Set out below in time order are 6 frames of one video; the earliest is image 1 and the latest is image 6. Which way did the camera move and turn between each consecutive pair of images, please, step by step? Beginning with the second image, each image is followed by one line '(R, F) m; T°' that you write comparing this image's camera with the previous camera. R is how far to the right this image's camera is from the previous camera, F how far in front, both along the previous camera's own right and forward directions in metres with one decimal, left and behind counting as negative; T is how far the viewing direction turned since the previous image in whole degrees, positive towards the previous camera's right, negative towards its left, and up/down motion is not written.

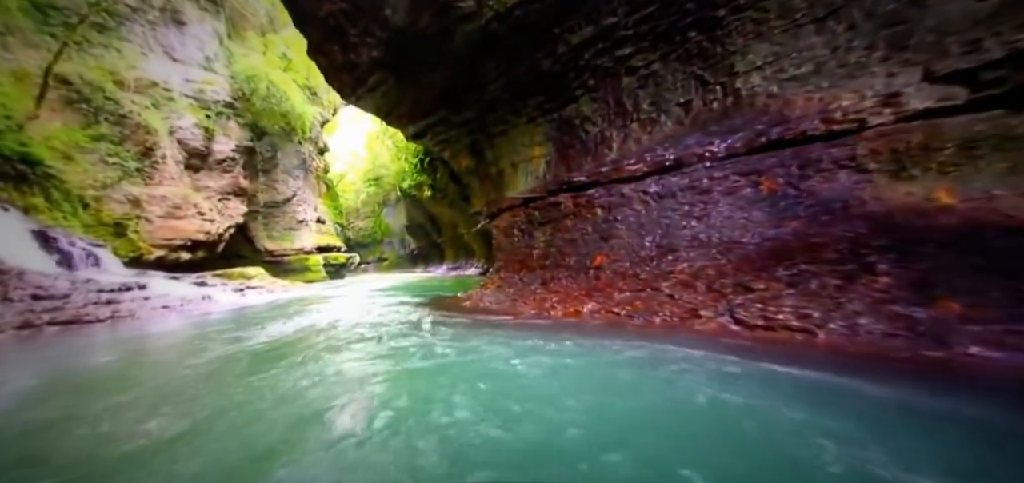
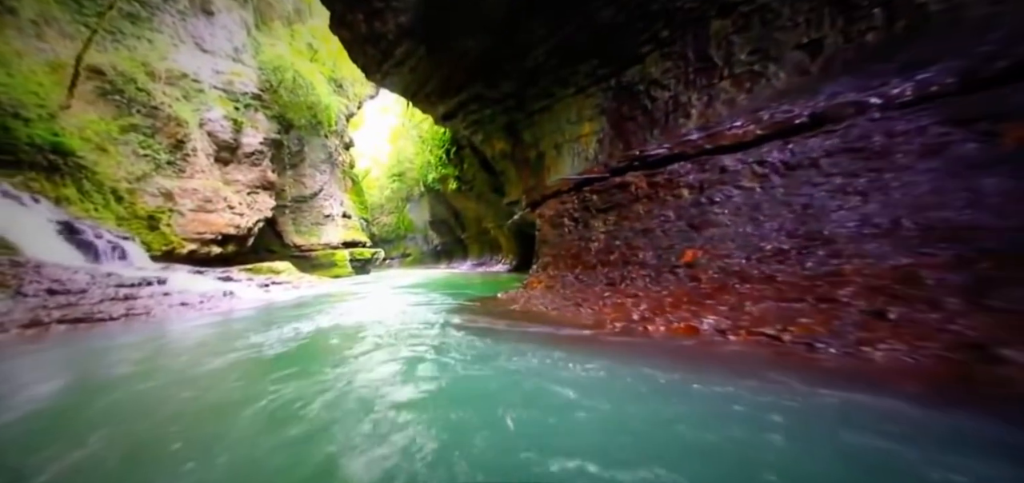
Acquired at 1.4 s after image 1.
(-0.4, +1.1) m; -4°
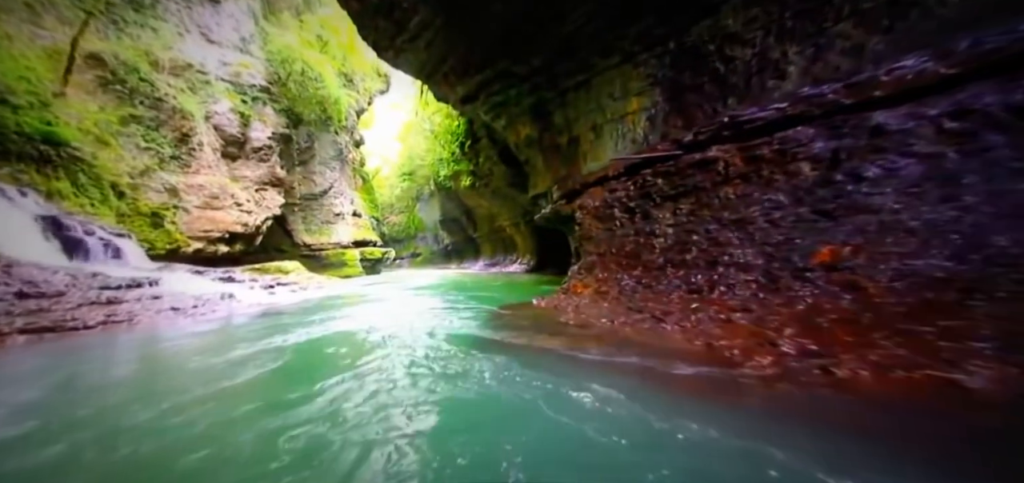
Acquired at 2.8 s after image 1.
(-0.4, +1.1) m; -2°
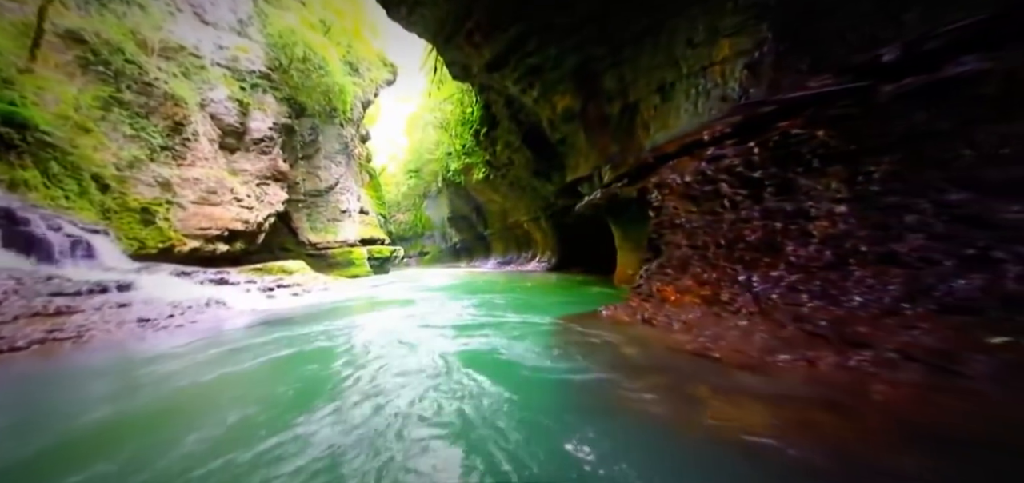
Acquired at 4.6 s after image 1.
(-0.7, +1.6) m; -1°
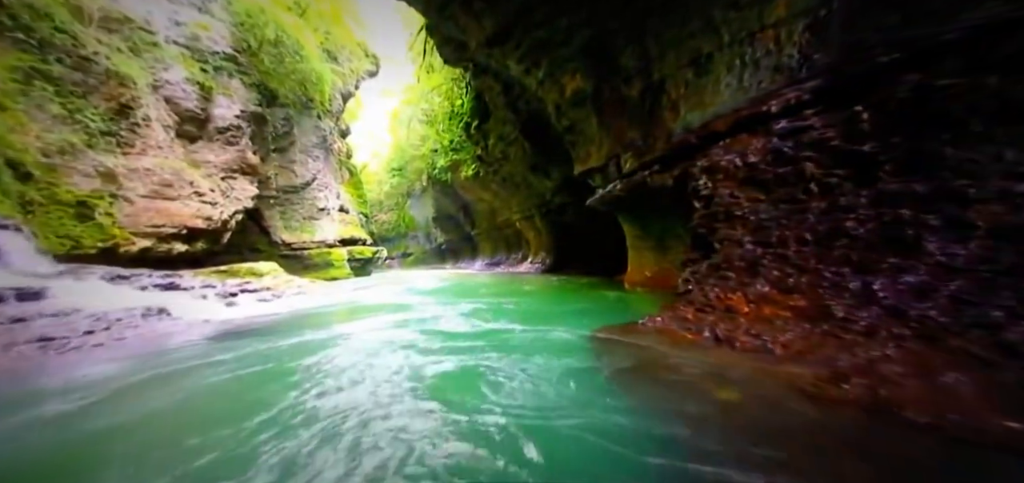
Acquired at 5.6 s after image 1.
(-0.4, +1.1) m; +3°
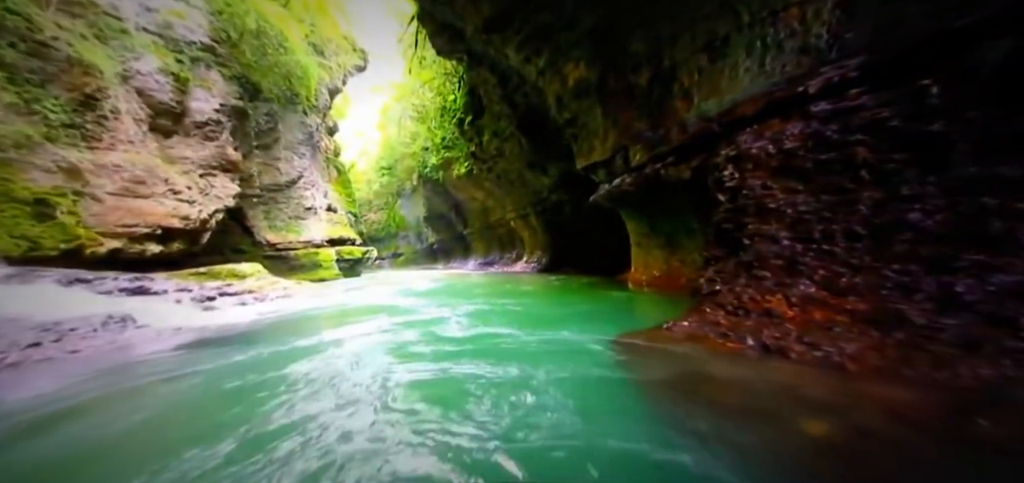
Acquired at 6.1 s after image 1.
(-0.2, +0.5) m; +1°
